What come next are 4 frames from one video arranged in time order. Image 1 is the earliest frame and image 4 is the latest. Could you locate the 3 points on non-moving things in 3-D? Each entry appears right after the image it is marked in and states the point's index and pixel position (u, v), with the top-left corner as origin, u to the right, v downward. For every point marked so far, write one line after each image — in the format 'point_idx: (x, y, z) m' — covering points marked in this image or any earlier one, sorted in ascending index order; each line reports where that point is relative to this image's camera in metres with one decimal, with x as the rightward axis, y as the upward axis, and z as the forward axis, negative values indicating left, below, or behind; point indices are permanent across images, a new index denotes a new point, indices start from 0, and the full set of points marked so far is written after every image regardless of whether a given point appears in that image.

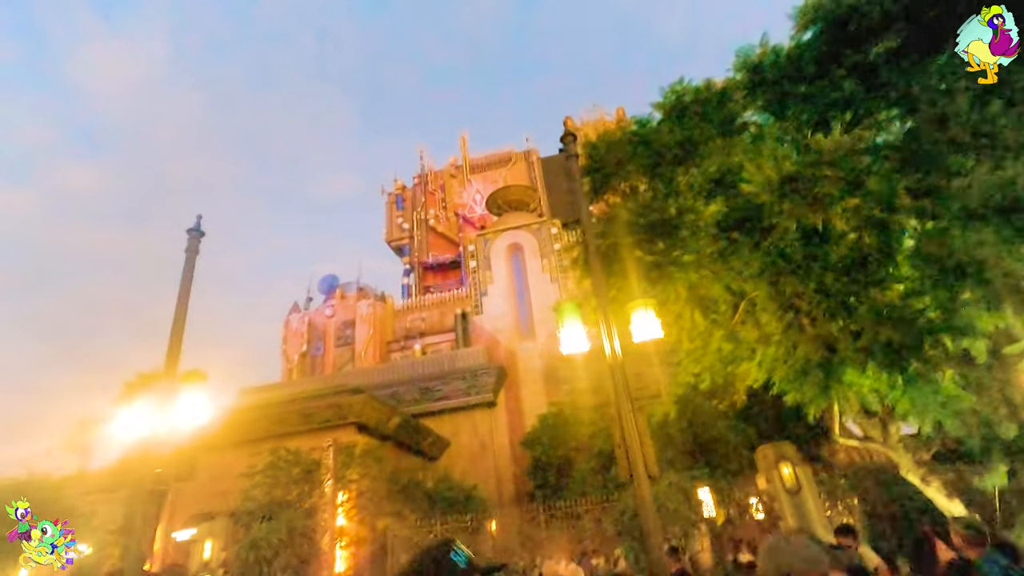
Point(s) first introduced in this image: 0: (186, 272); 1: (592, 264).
0: (-4.9, +0.2, +8.1) m
1: (+1.0, +0.4, +6.8) m
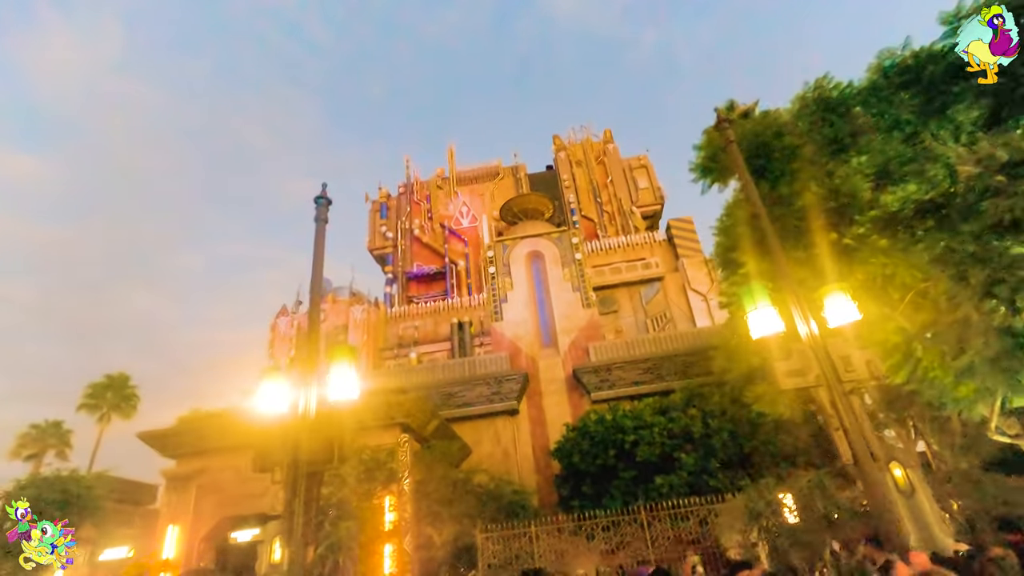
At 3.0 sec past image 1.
0: (-2.7, +0.6, +7.5) m
1: (+3.2, +0.6, +6.7) m
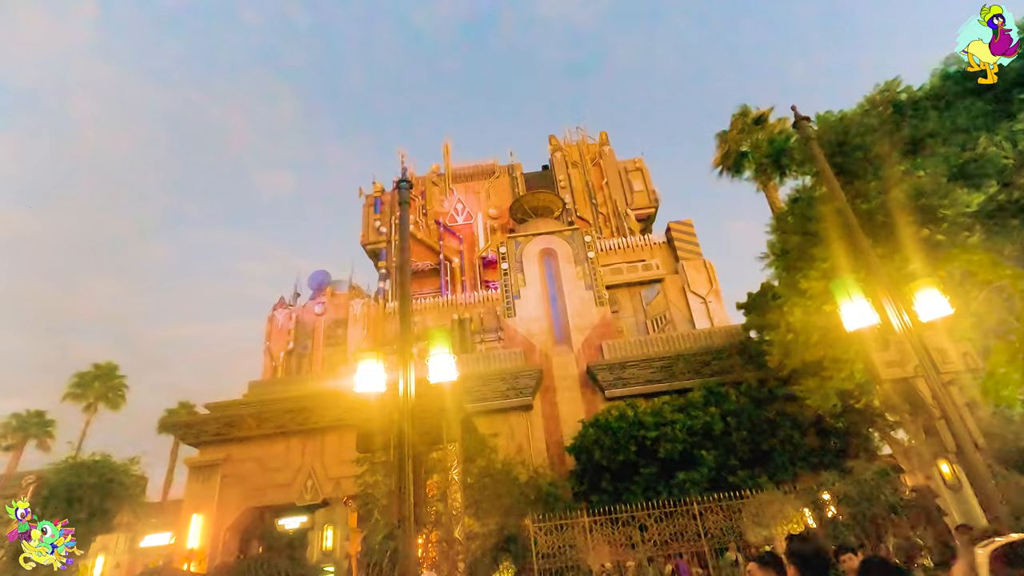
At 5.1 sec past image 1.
0: (-1.5, +0.9, +7.5) m
1: (+4.5, +0.6, +6.9) m
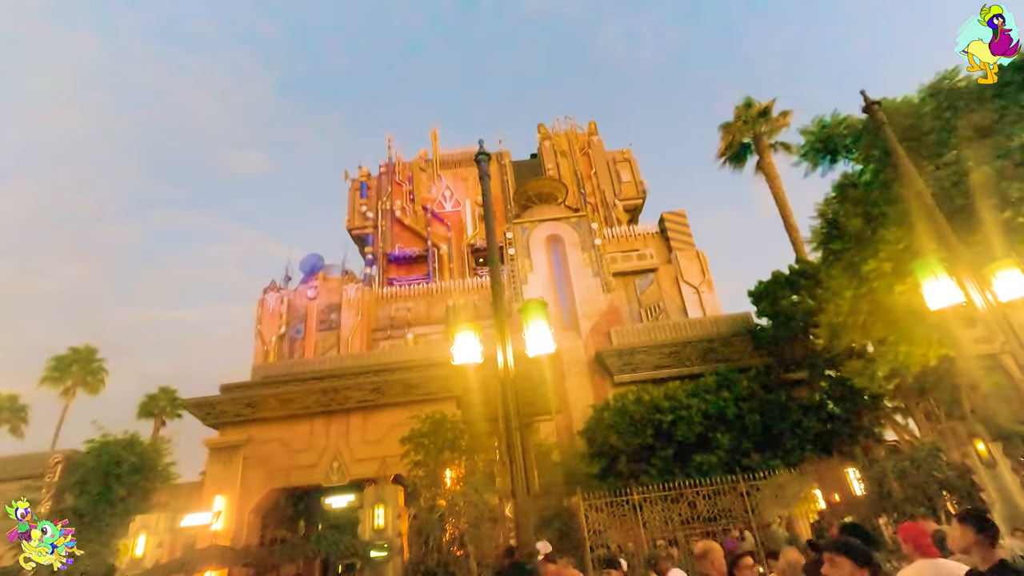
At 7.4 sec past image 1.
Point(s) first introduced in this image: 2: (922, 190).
0: (-0.4, +1.2, +7.4) m
1: (+5.6, +0.9, +7.0) m
2: (+5.6, +1.3, +7.2) m
